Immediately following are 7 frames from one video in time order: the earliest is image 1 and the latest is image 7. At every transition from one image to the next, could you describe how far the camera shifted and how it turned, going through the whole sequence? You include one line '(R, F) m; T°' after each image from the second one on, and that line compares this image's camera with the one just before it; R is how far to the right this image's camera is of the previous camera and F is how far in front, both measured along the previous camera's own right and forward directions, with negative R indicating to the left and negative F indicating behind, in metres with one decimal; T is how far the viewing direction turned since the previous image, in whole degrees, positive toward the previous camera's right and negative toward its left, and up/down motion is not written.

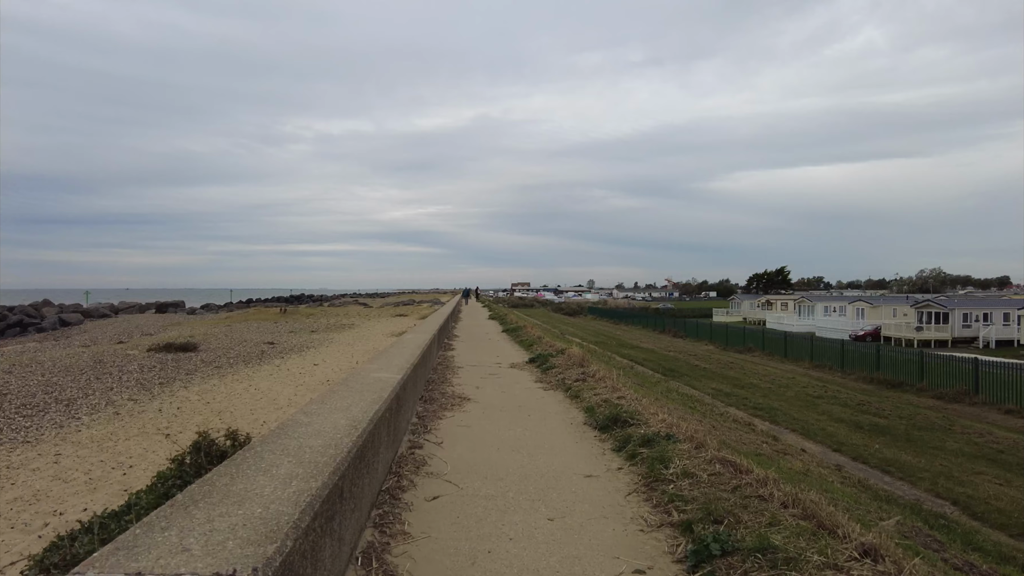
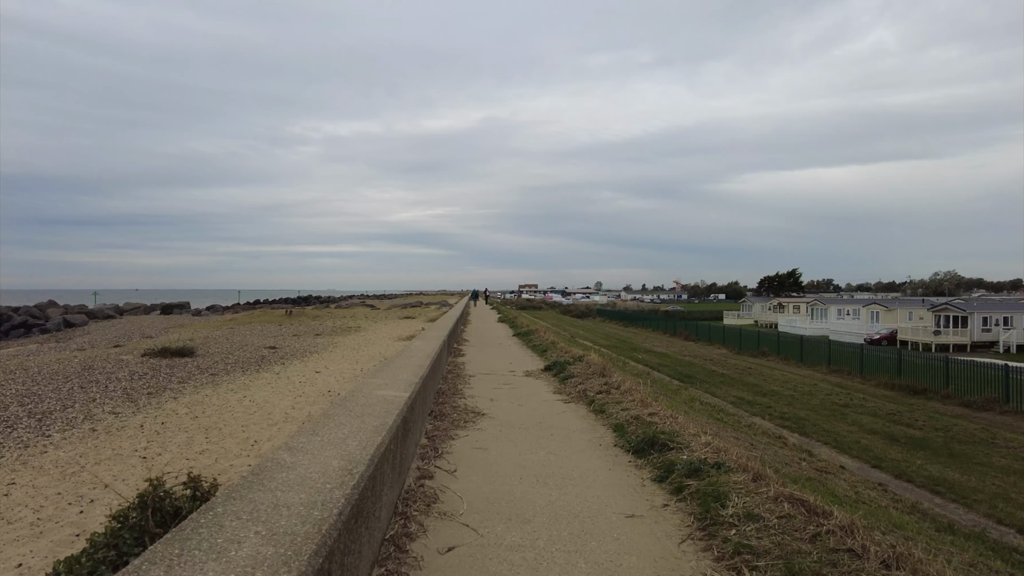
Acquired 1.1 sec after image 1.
(-0.2, +0.8) m; -1°
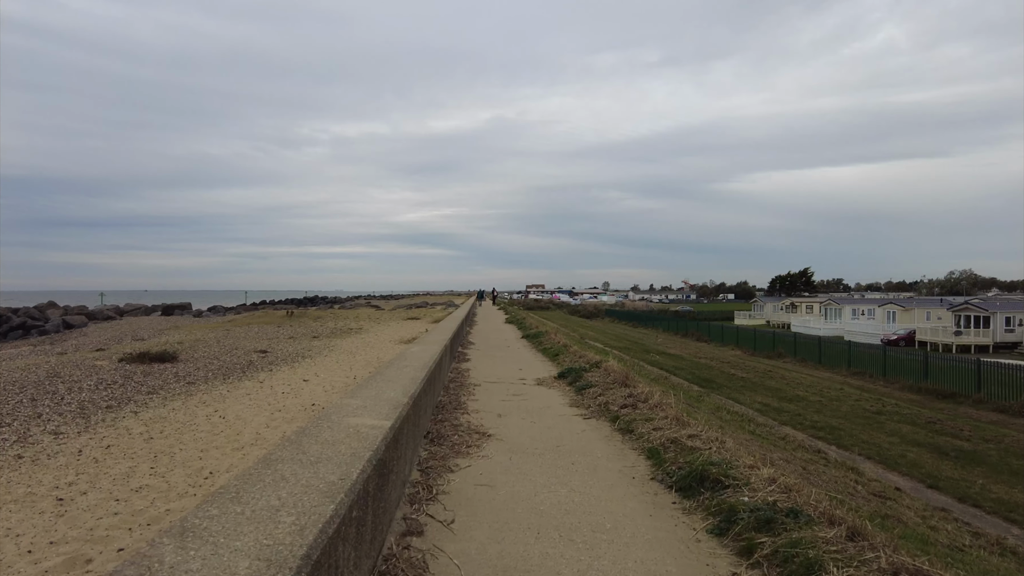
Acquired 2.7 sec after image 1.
(-0.1, +1.2) m; -1°
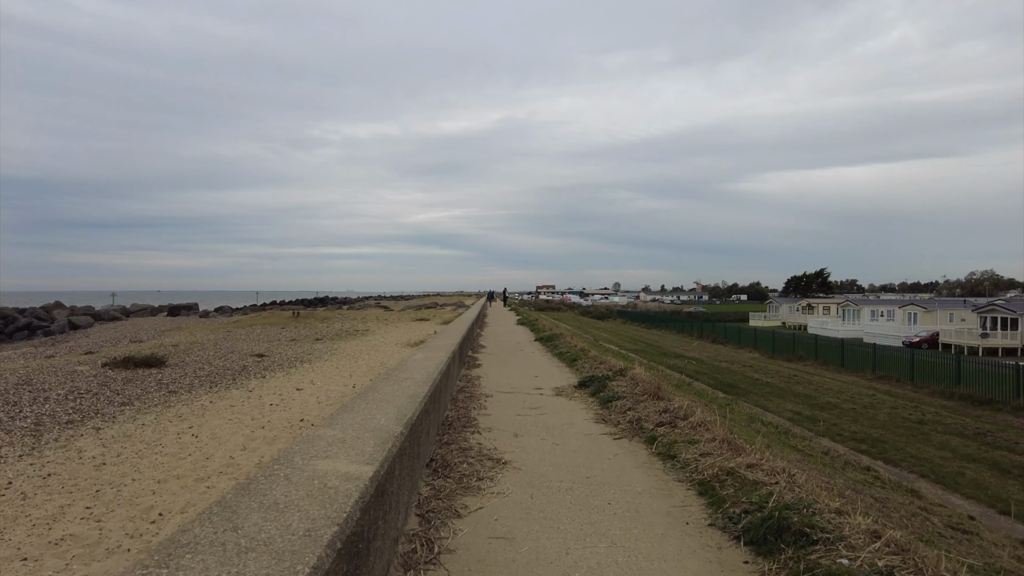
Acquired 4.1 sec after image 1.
(-0.1, +1.1) m; -1°
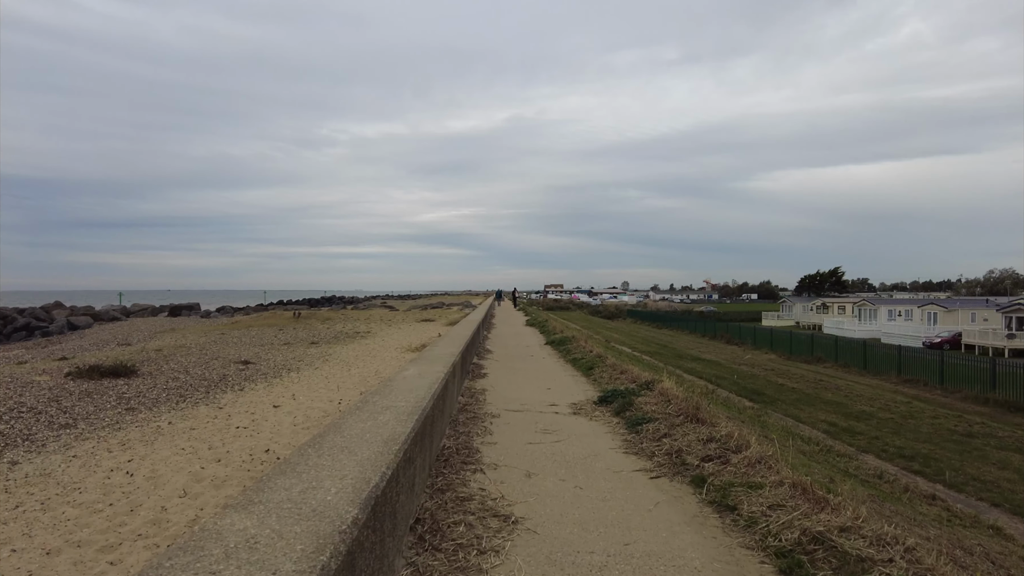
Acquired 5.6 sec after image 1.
(0.0, +1.3) m; -1°
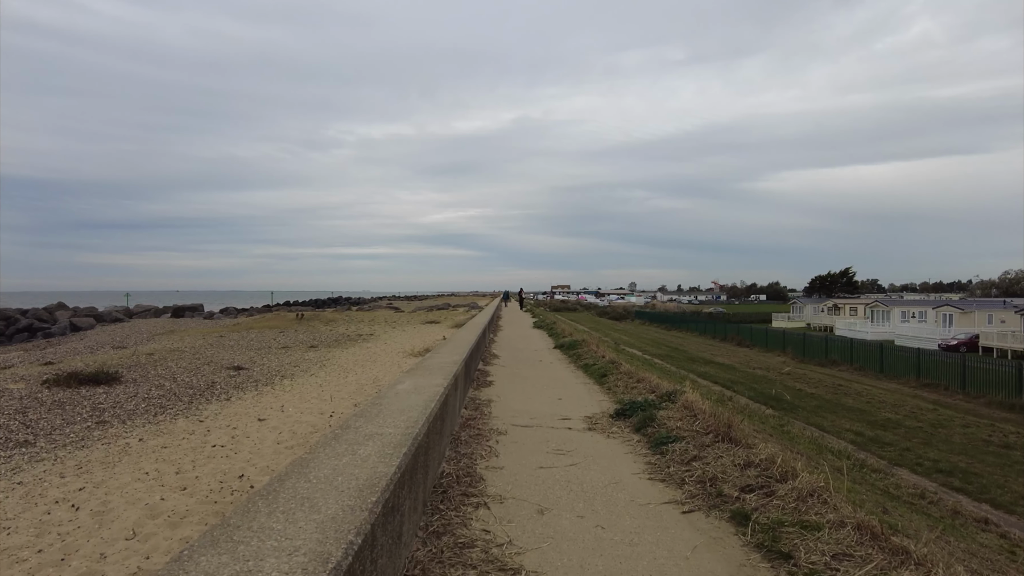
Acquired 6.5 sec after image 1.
(0.0, +0.8) m; -1°
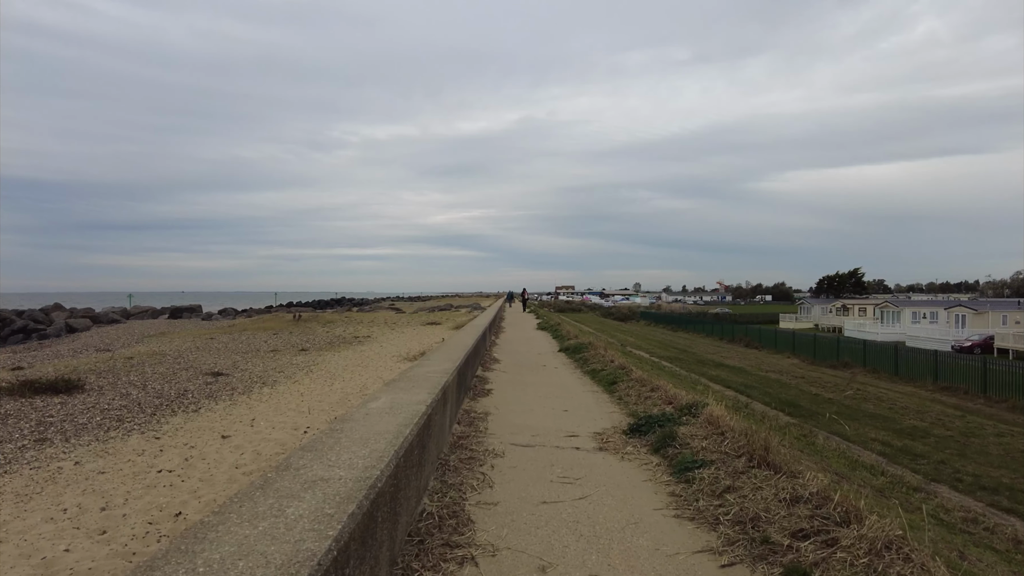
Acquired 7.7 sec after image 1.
(+0.1, +1.0) m; 0°
